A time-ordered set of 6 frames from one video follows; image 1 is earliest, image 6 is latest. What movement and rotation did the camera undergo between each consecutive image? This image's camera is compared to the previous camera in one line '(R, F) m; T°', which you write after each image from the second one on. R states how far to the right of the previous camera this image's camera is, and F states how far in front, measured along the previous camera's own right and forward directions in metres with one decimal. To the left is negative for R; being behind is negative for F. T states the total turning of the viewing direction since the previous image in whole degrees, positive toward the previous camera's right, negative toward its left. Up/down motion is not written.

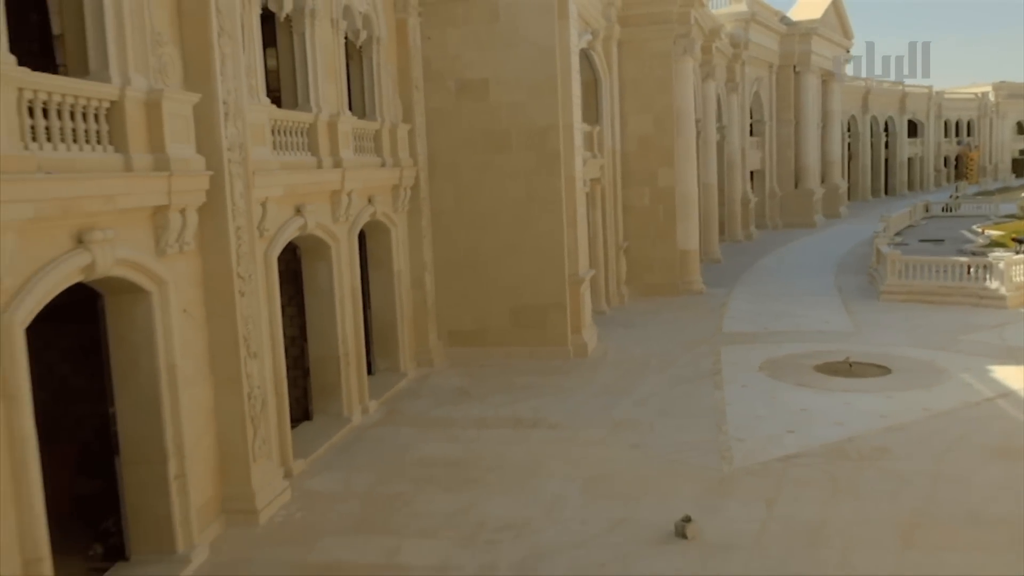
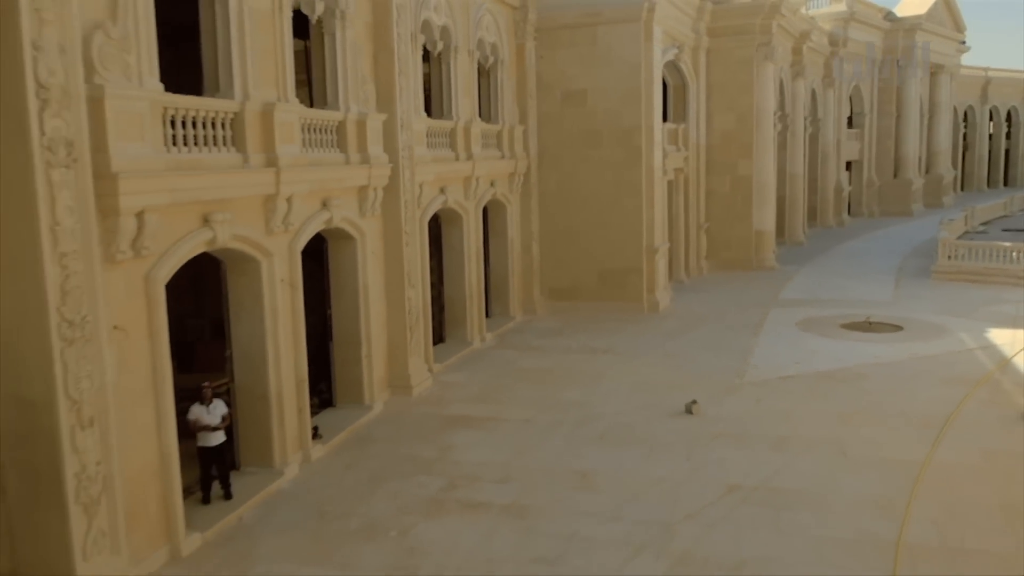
(+0.7, -4.0) m; -8°
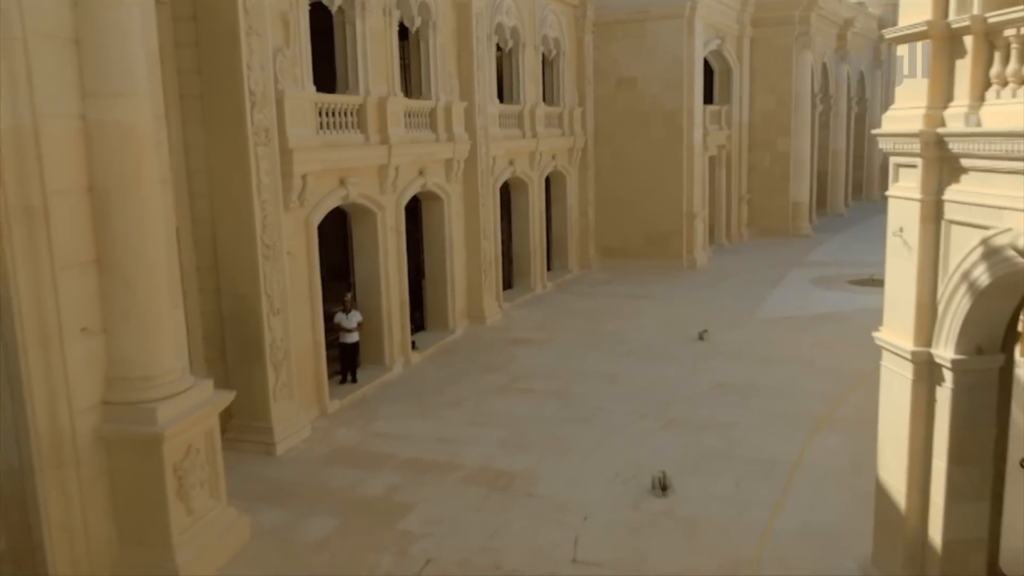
(+0.3, -3.1) m; -5°
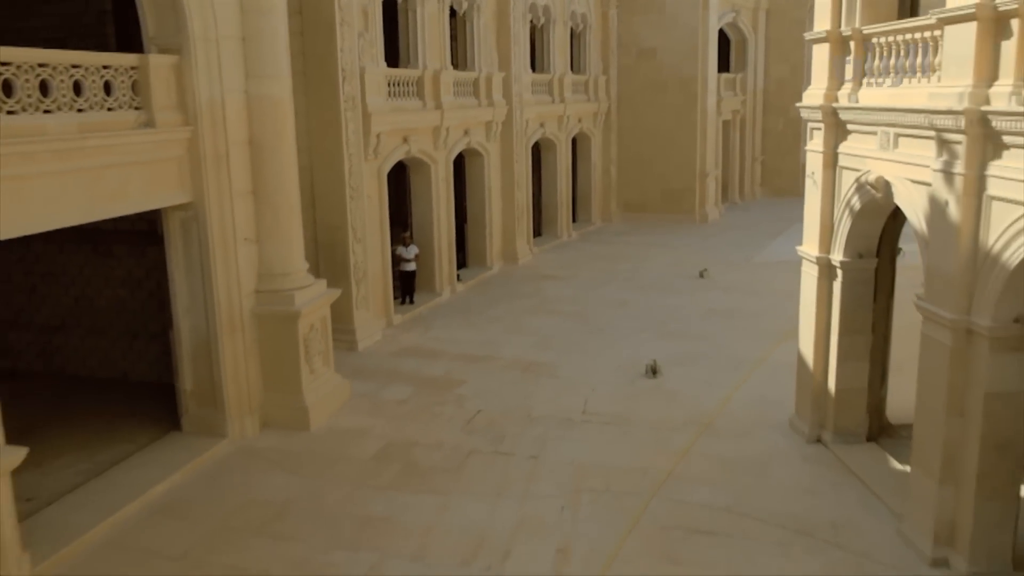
(0.0, -2.7) m; -2°
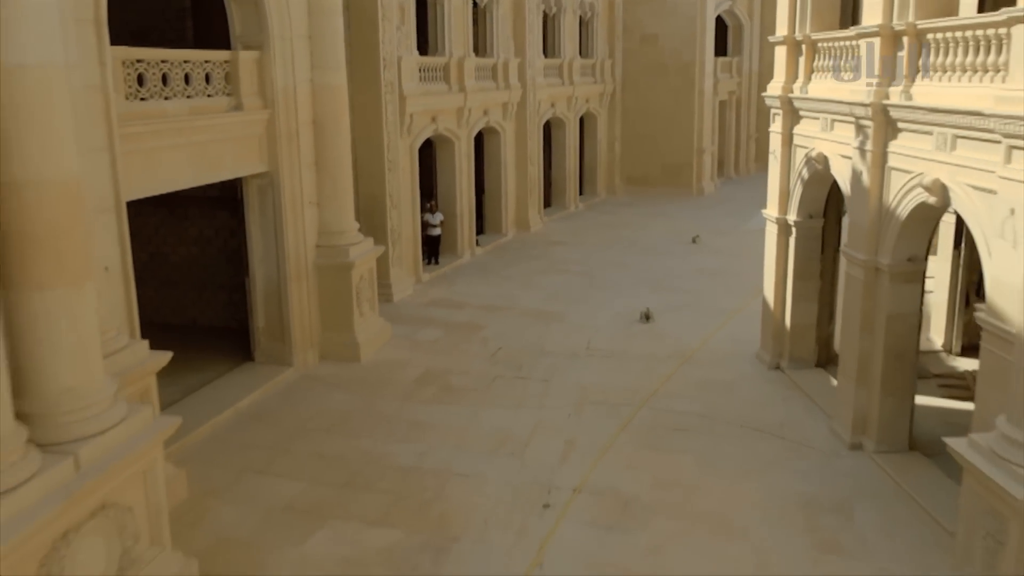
(-0.1, -2.0) m; 0°
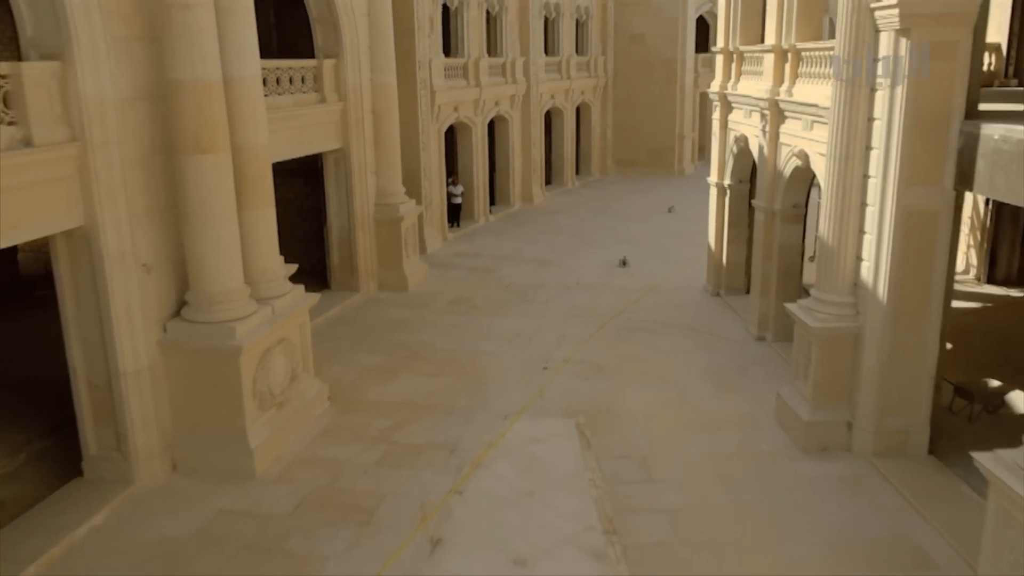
(-0.1, -3.8) m; 0°
